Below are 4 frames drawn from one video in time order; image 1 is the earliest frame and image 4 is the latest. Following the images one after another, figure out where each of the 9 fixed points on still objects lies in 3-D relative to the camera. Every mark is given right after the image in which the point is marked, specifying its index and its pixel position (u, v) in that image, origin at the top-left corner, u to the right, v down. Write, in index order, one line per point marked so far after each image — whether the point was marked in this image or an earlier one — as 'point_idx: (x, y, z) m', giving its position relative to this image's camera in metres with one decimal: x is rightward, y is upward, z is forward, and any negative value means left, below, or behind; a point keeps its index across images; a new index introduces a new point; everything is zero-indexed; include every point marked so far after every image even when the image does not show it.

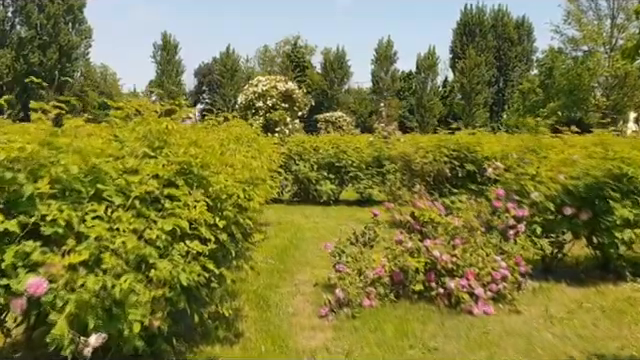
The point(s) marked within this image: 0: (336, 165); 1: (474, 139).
0: (+0.3, +0.3, +11.1) m
1: (+2.0, +0.6, +8.5) m
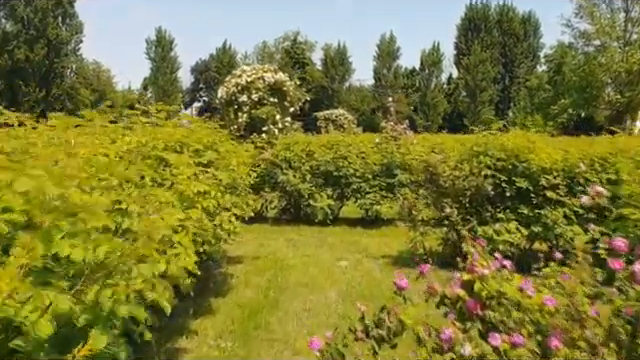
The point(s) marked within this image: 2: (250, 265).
0: (+0.2, +0.1, +8.7) m
1: (+1.9, +0.4, +6.1) m
2: (-0.7, -0.8, +6.2) m
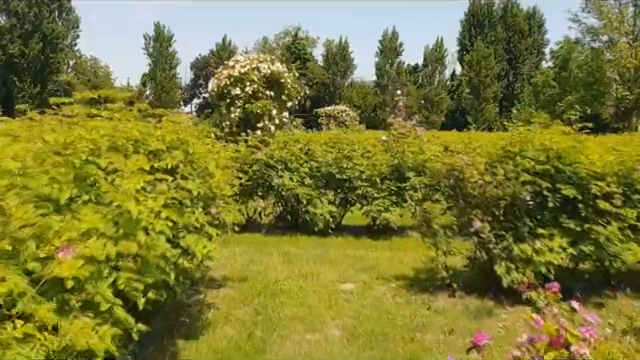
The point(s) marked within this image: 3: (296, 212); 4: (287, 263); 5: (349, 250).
0: (+0.2, 0.0, +7.6) m
1: (+1.9, +0.3, +5.0) m
2: (-0.7, -0.9, +5.1) m
3: (-0.3, -0.4, +7.8) m
4: (-0.3, -0.8, +6.1) m
5: (+0.3, -0.7, +6.7) m
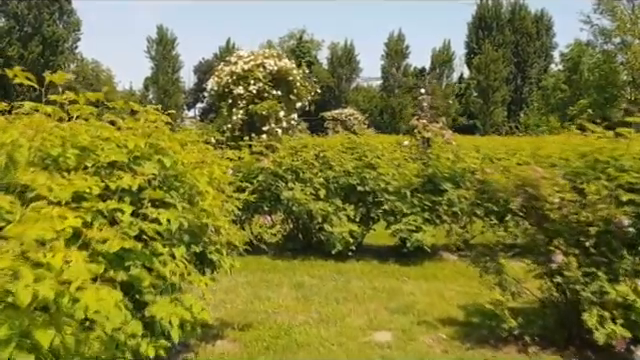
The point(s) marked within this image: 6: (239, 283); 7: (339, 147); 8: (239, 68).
0: (+0.4, -0.1, +6.4) m
1: (+2.1, +0.2, +3.8) m
2: (-0.5, -1.0, +3.9) m
3: (-0.1, -0.5, +6.6) m
4: (-0.1, -0.9, +4.8) m
5: (+0.5, -0.9, +5.5) m
6: (-0.6, -0.8, +5.3) m
7: (+0.2, +0.3, +6.7) m
8: (-1.2, +1.7, +9.6) m
